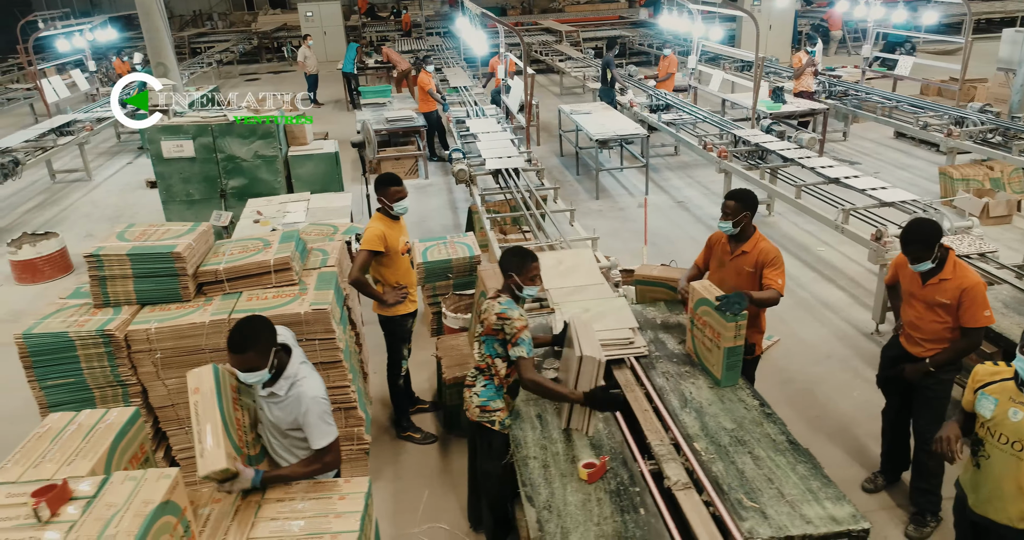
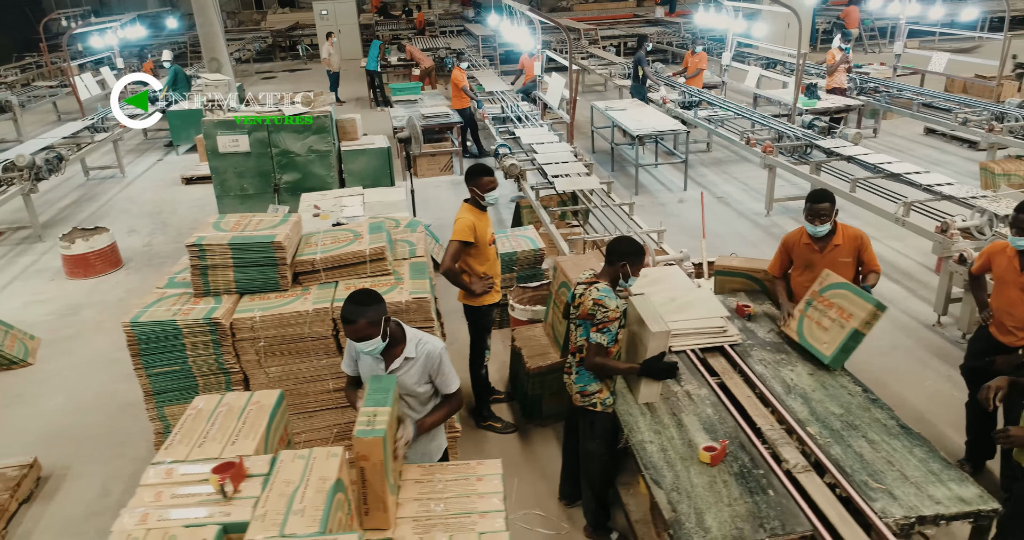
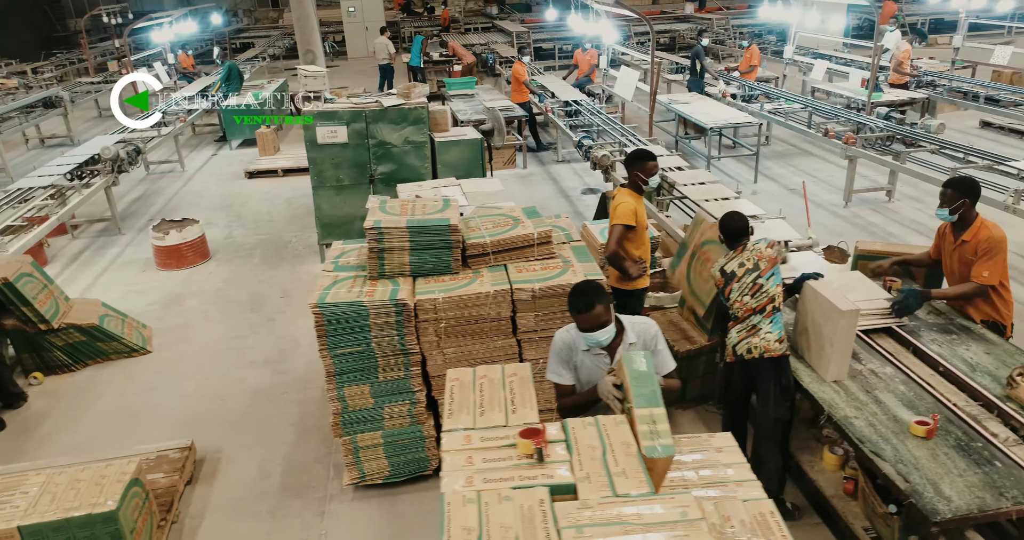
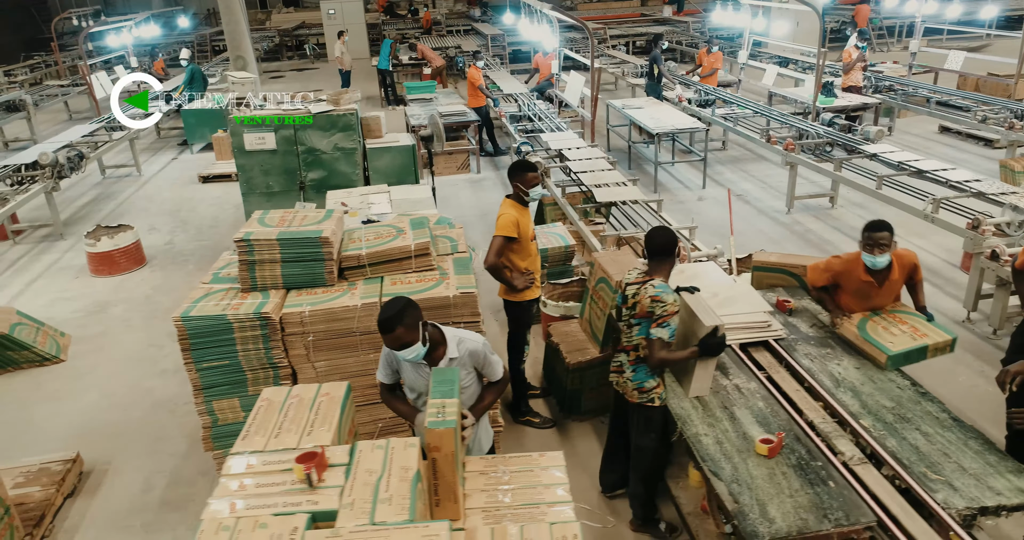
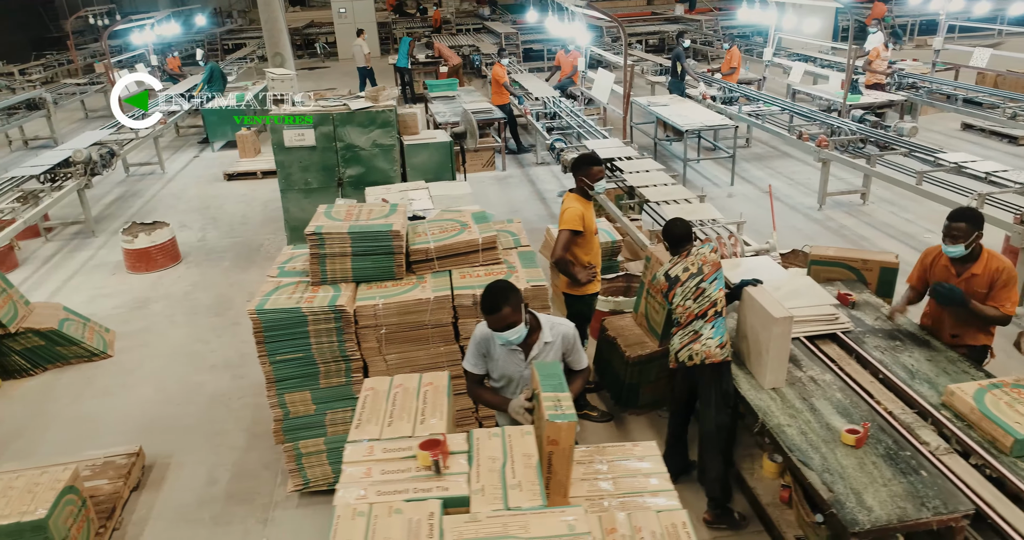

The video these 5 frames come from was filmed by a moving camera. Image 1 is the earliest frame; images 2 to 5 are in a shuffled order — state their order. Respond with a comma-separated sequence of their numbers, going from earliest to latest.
2, 4, 5, 3
